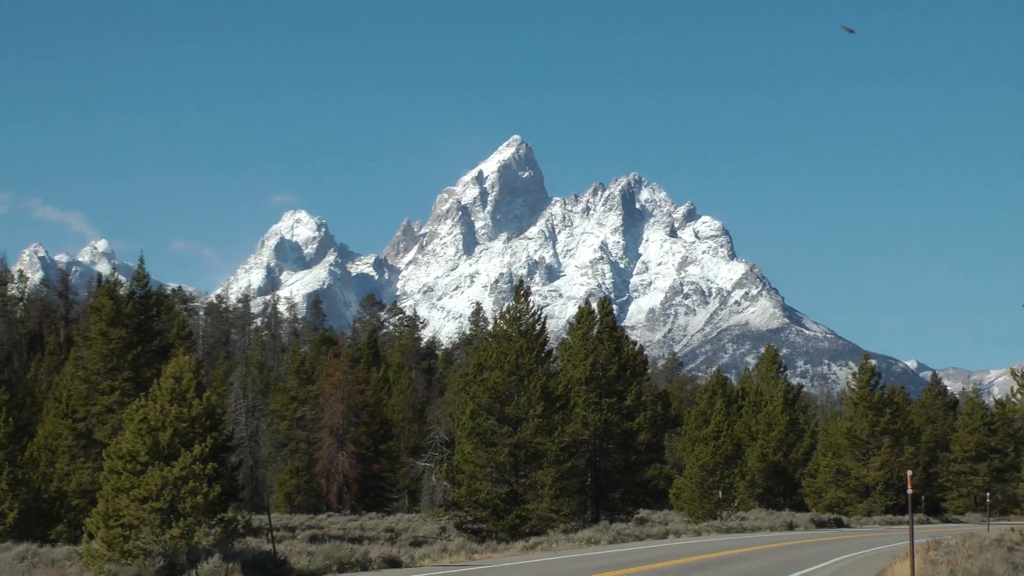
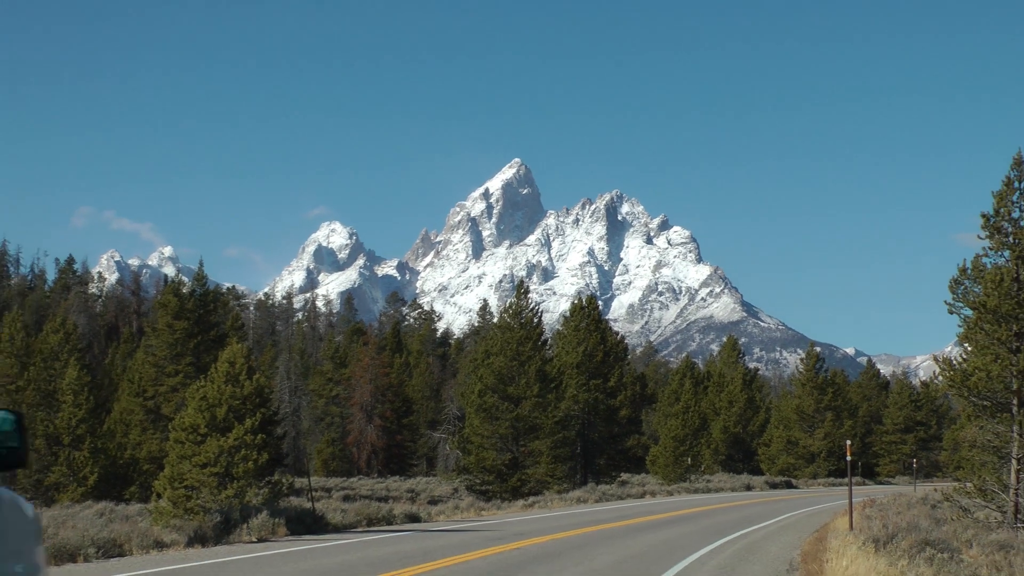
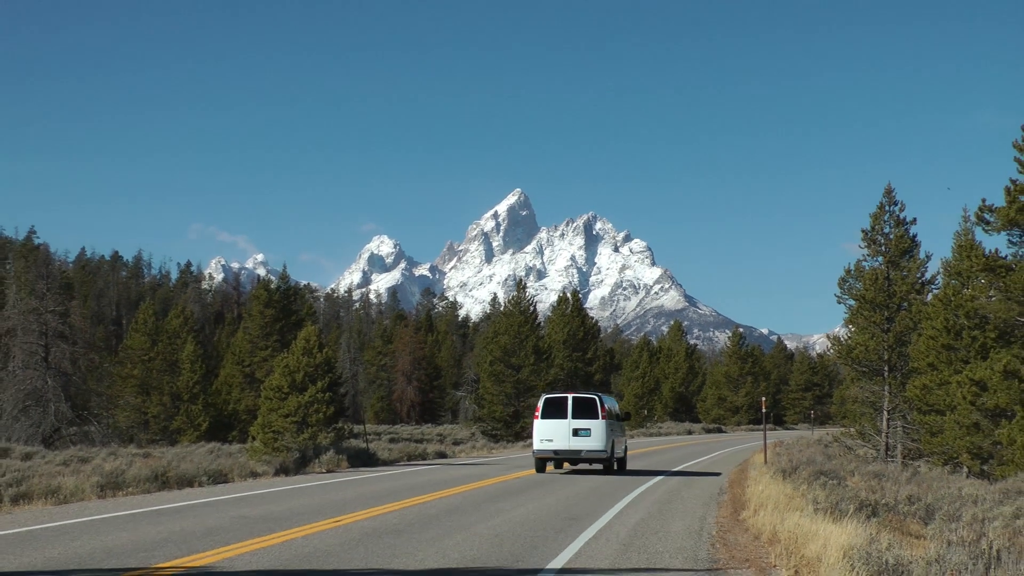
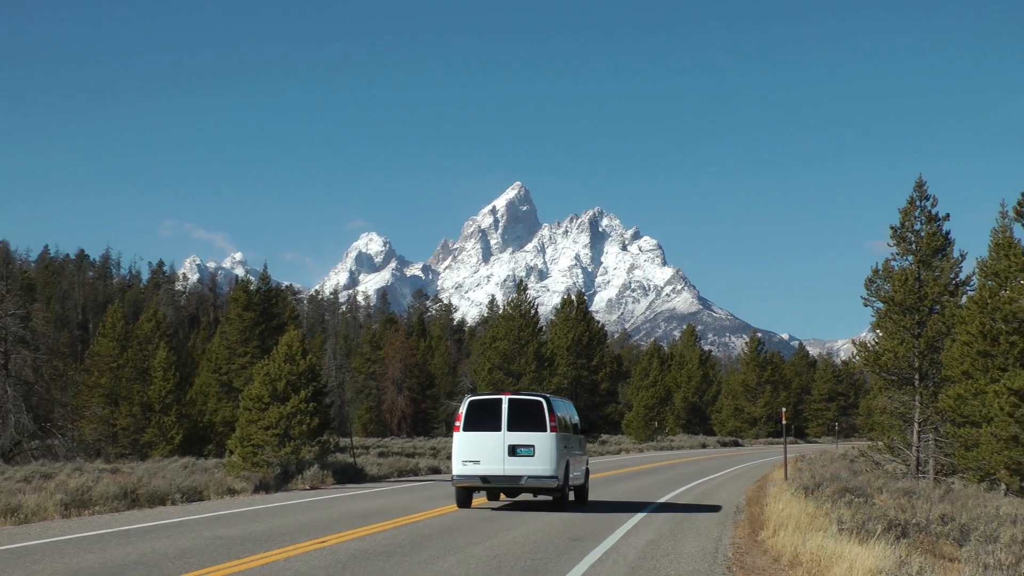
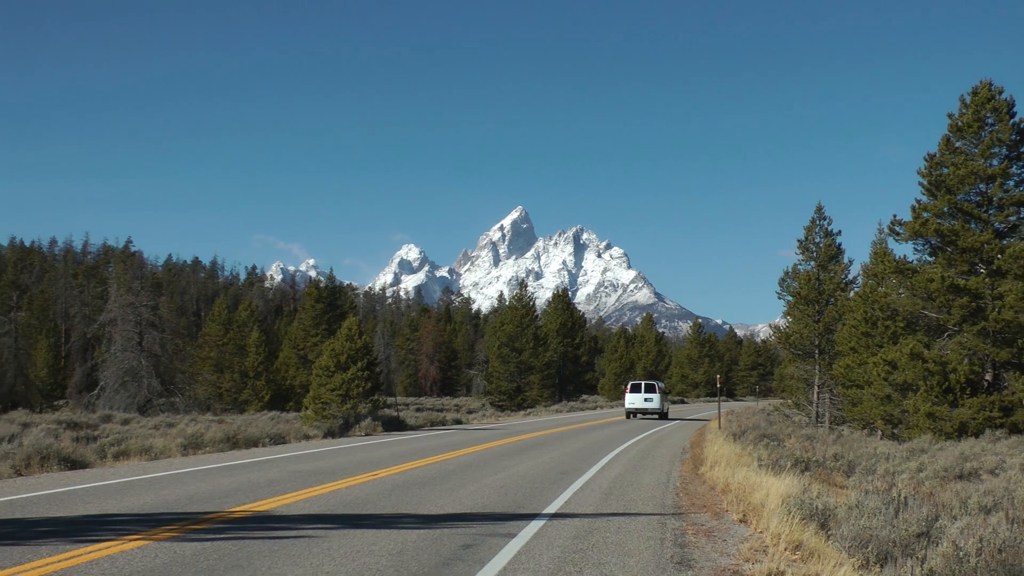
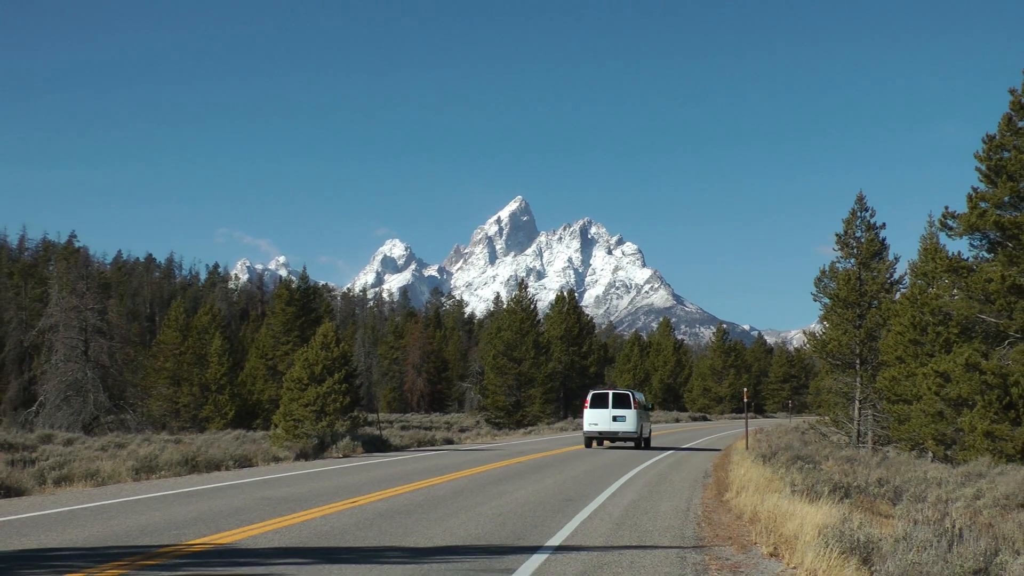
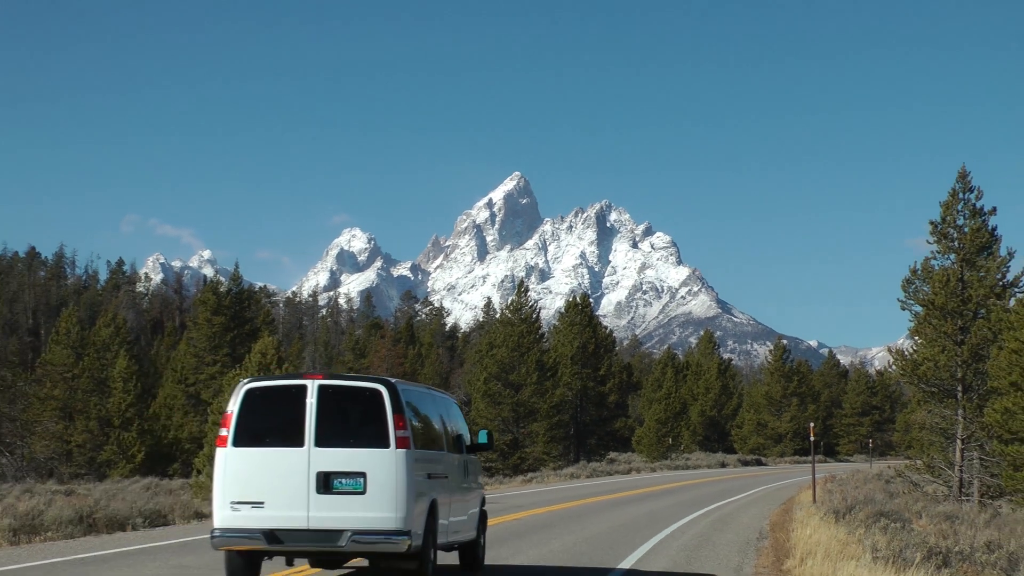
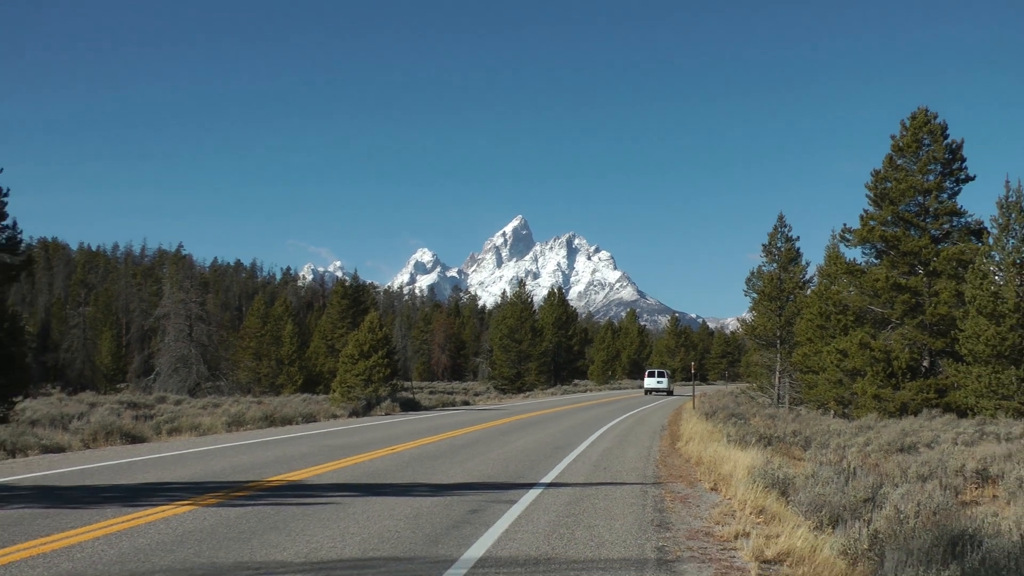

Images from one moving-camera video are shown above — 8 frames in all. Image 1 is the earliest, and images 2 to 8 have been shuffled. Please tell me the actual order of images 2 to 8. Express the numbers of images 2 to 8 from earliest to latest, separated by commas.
2, 7, 4, 3, 6, 5, 8
